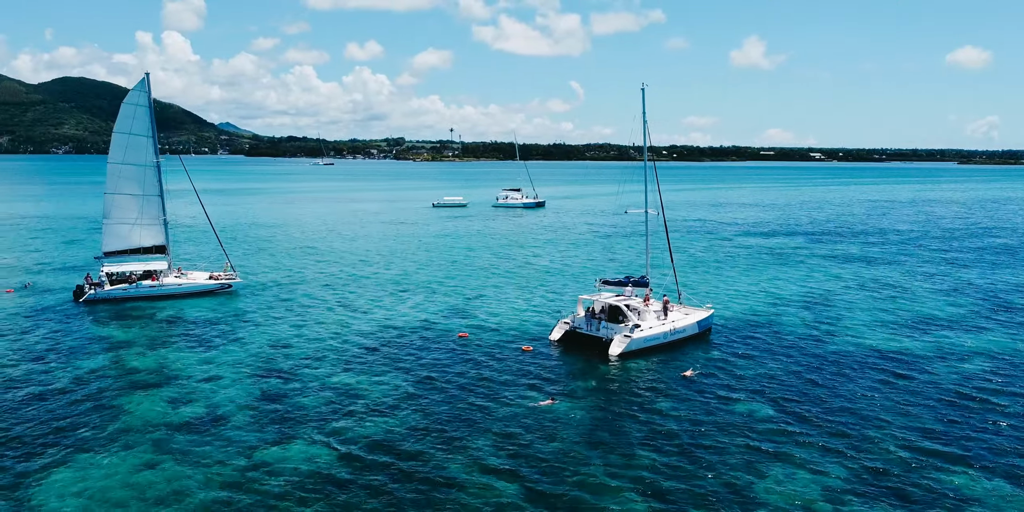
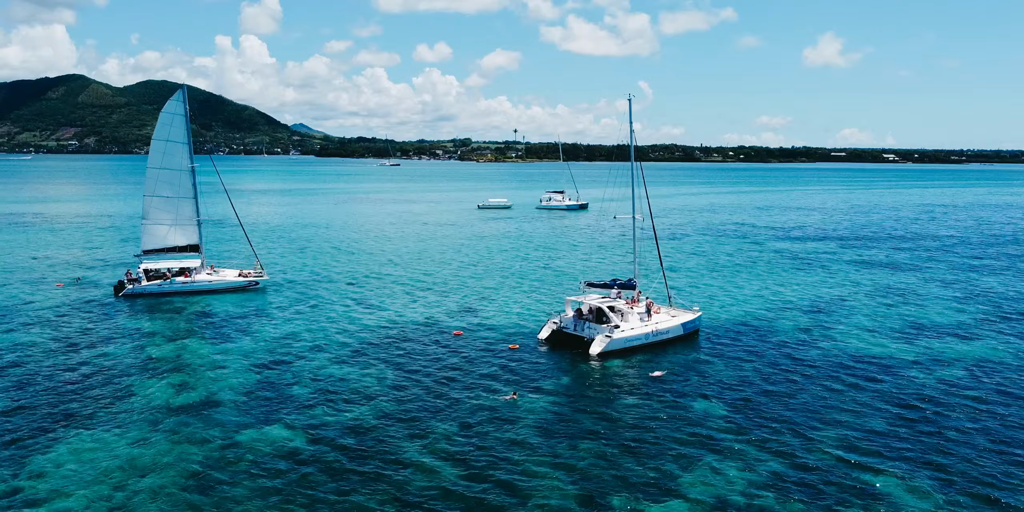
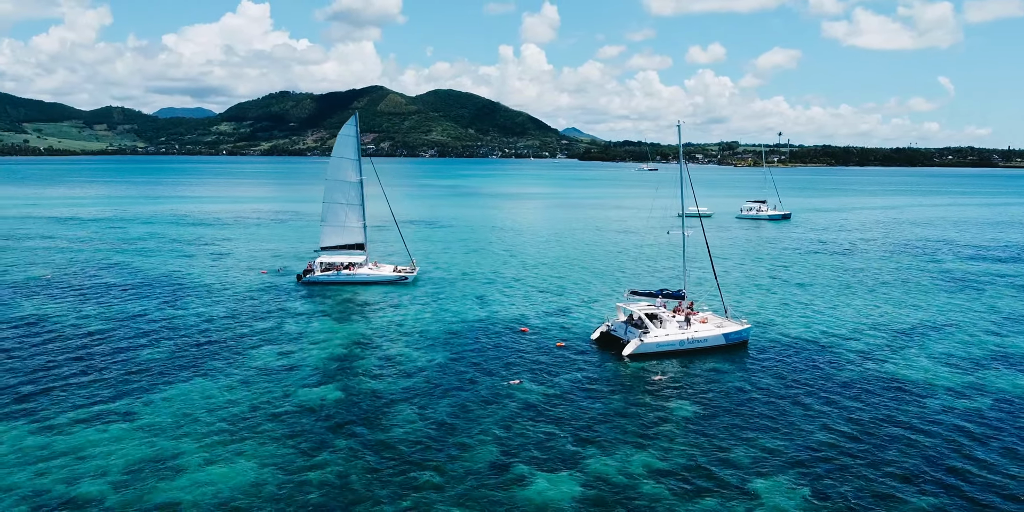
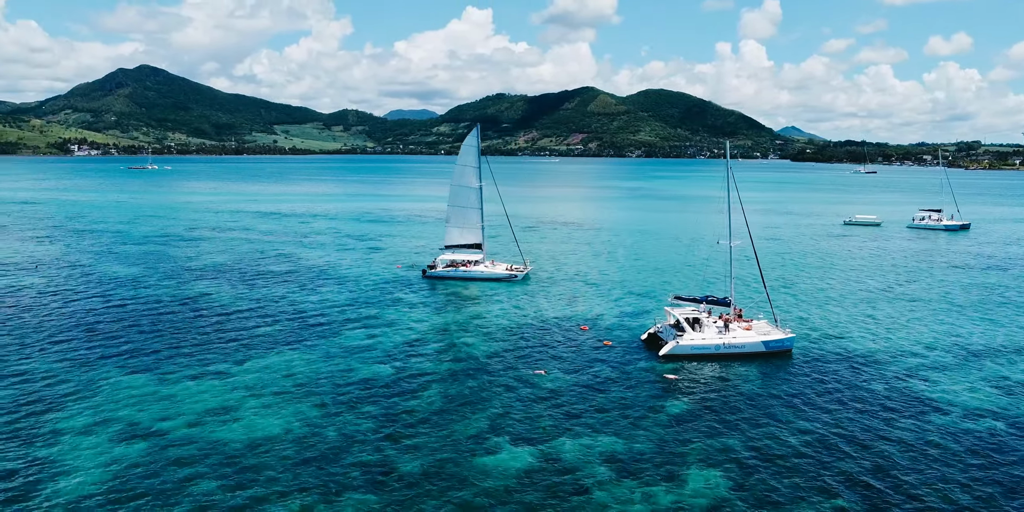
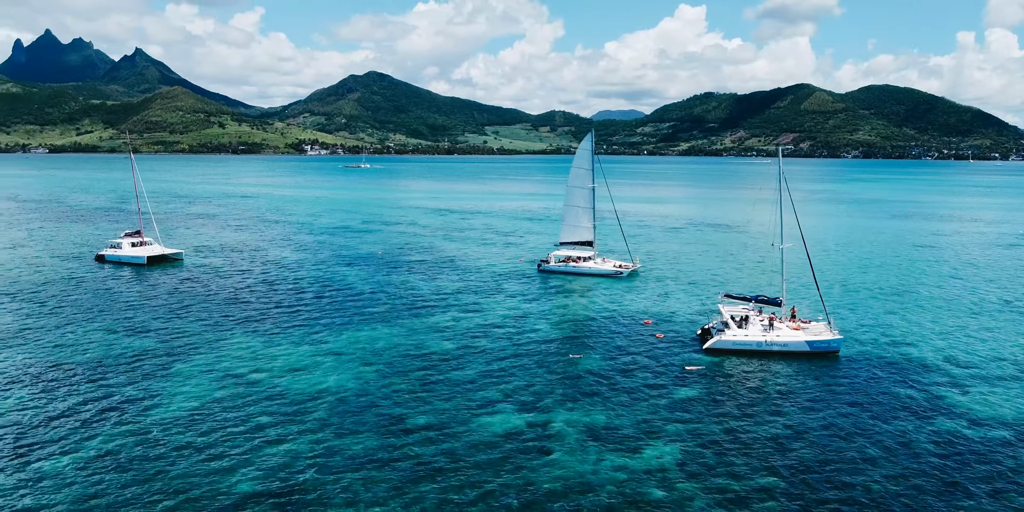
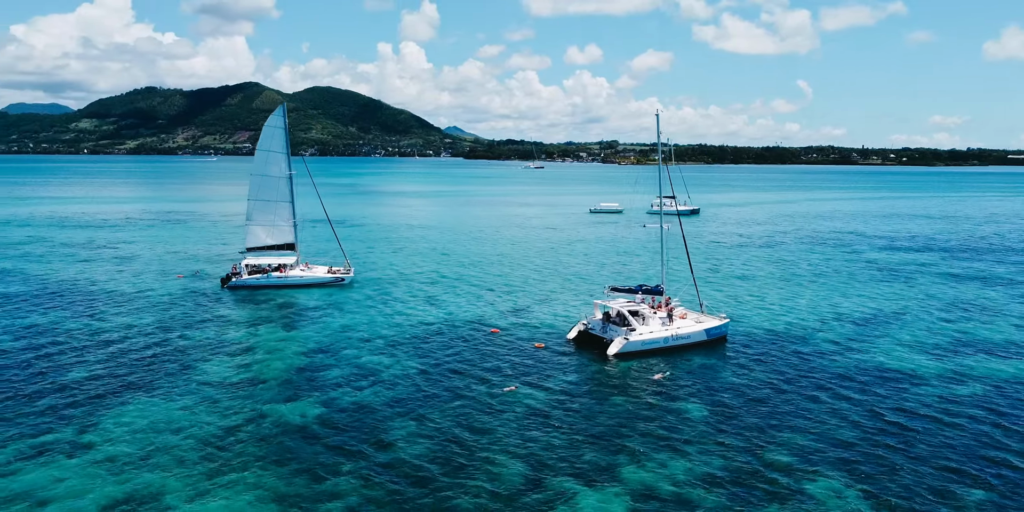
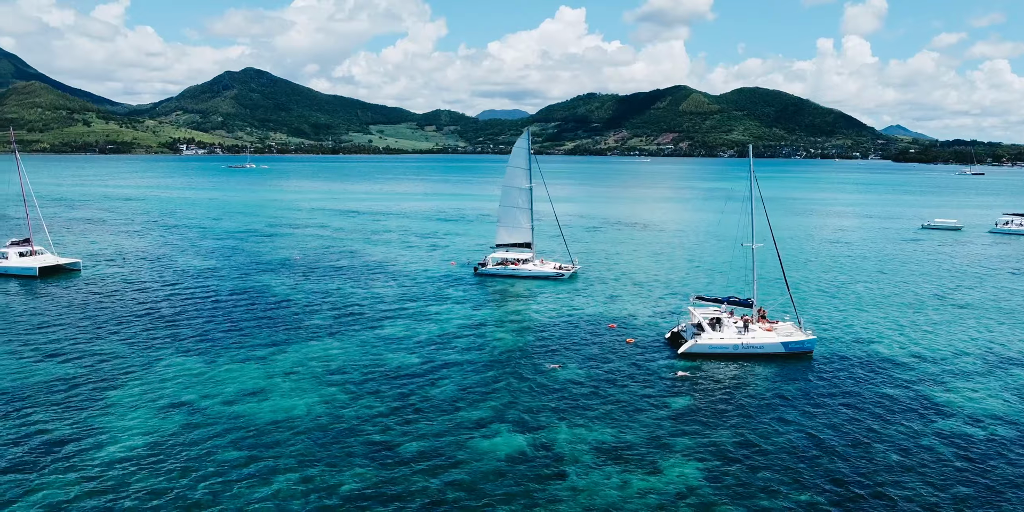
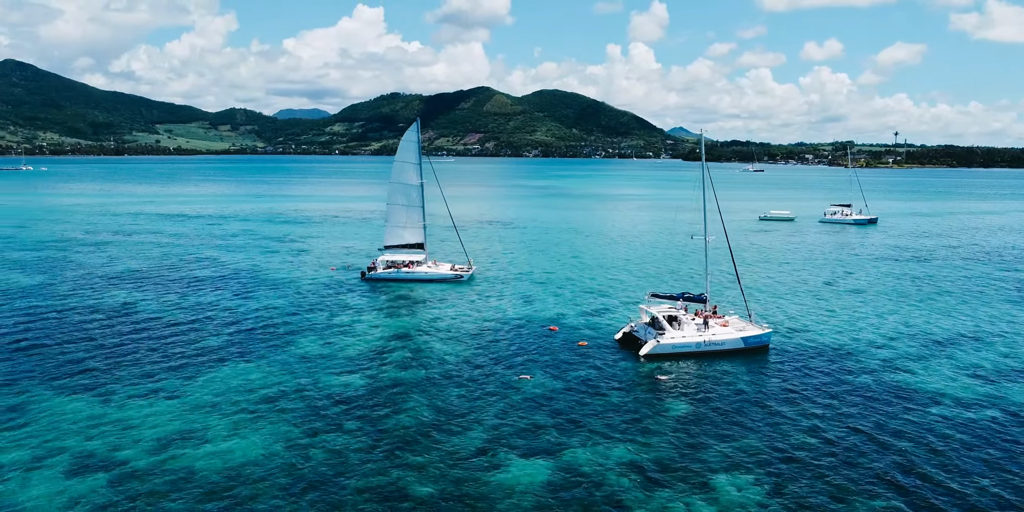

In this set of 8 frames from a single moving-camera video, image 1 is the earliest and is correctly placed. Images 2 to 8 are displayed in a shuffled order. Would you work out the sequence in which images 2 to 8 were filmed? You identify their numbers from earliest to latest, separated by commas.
2, 6, 3, 8, 4, 7, 5
